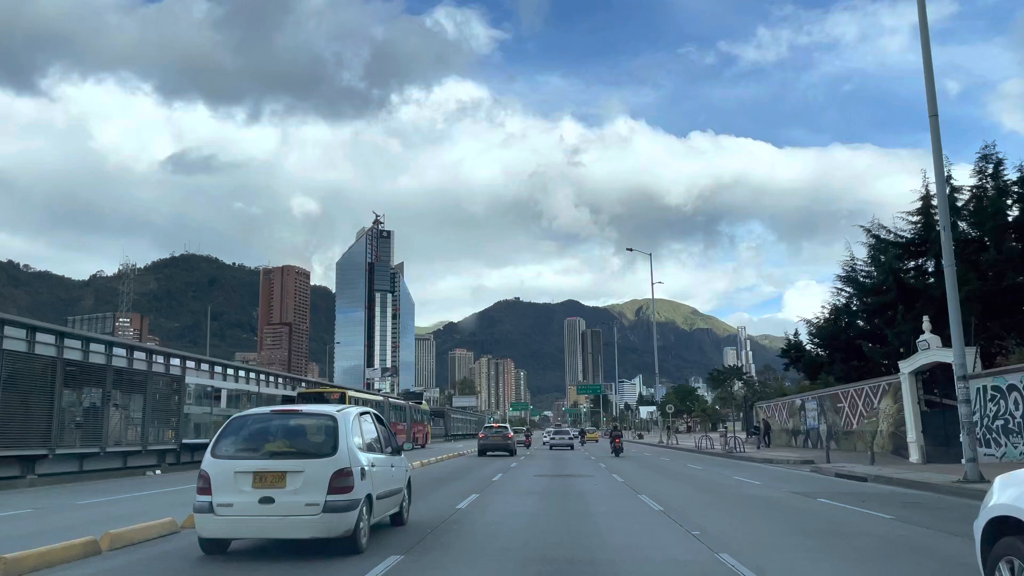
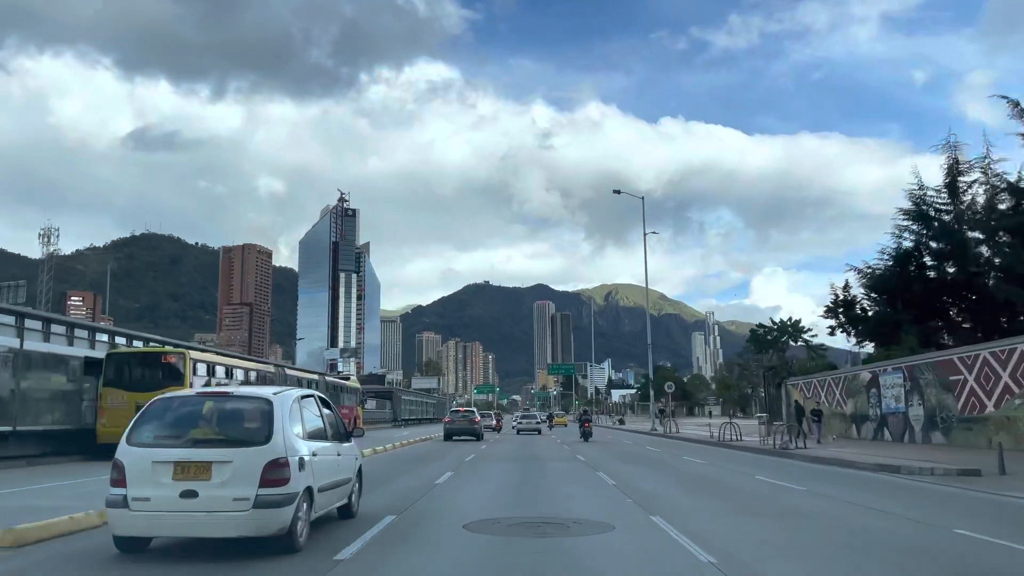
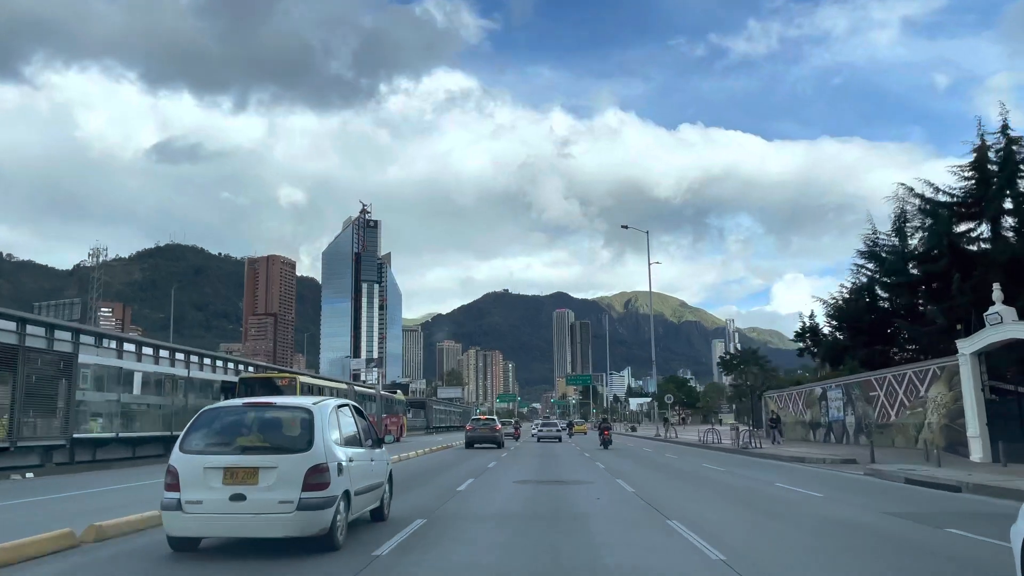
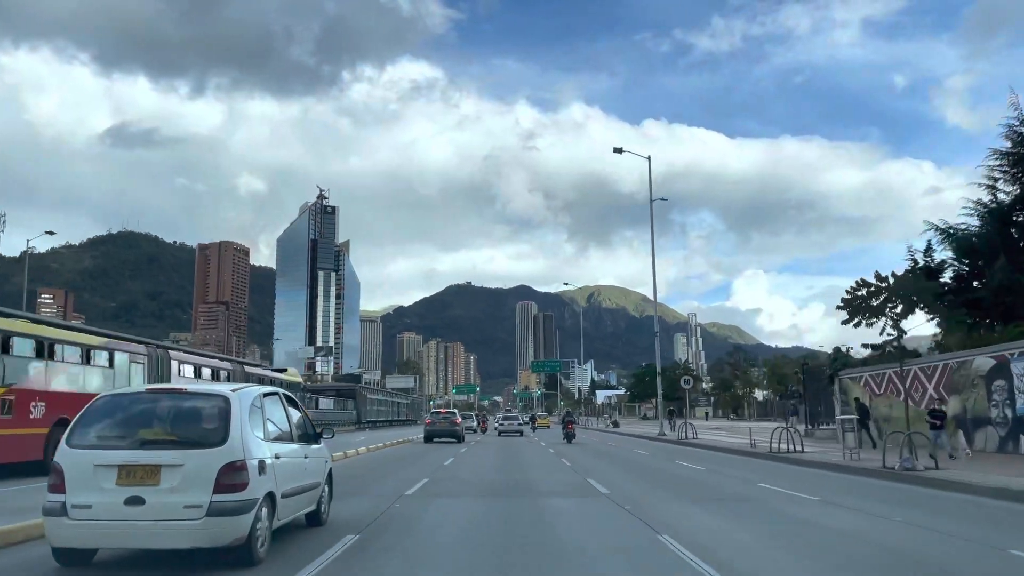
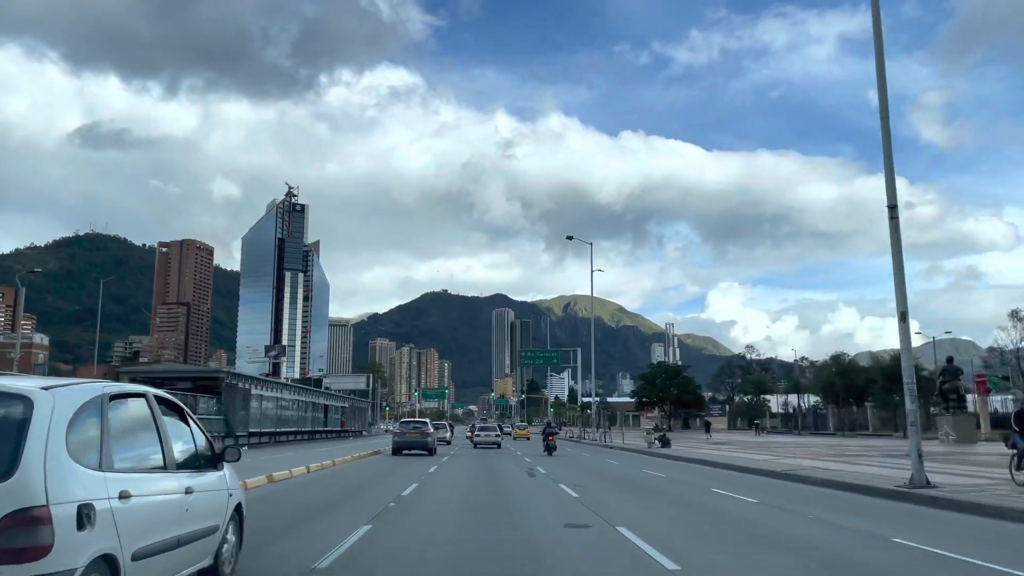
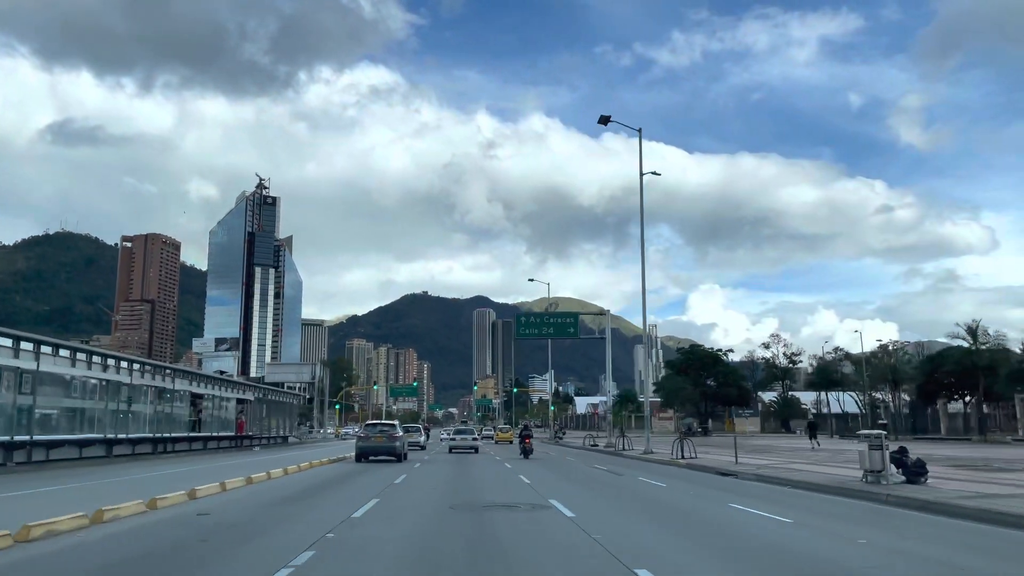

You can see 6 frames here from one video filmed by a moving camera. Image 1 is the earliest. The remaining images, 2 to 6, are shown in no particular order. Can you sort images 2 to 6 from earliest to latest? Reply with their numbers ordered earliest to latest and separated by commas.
3, 2, 4, 5, 6
